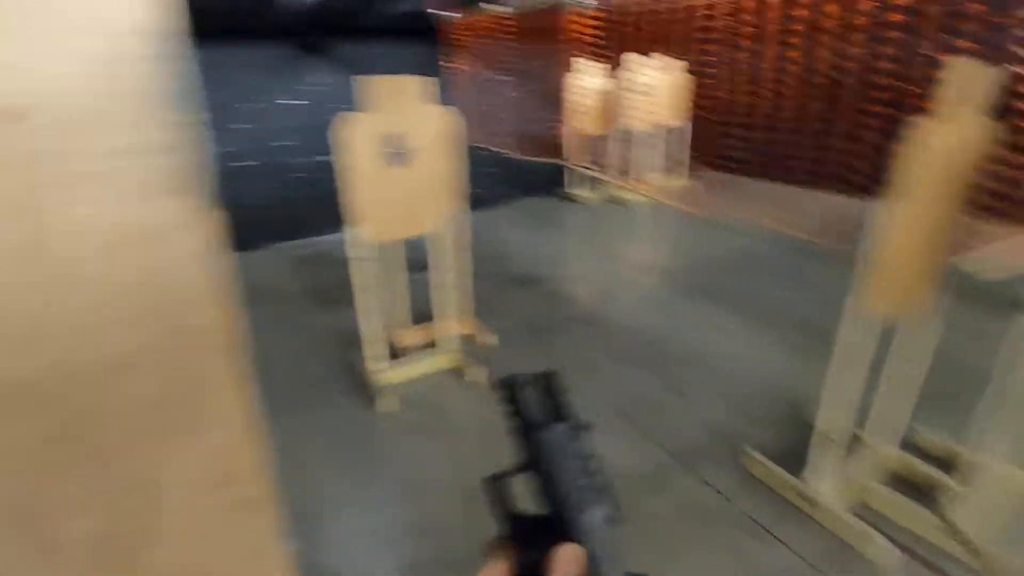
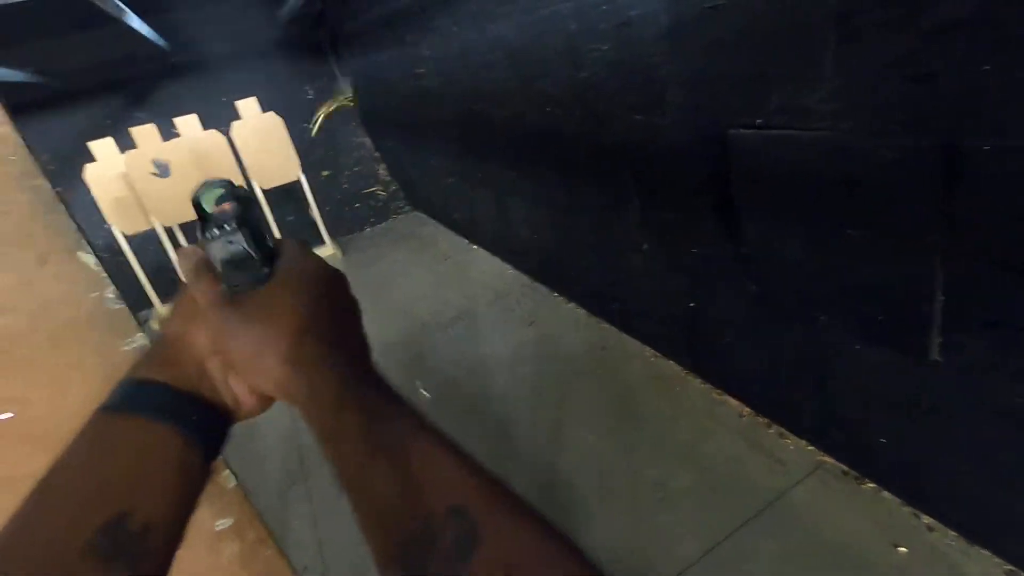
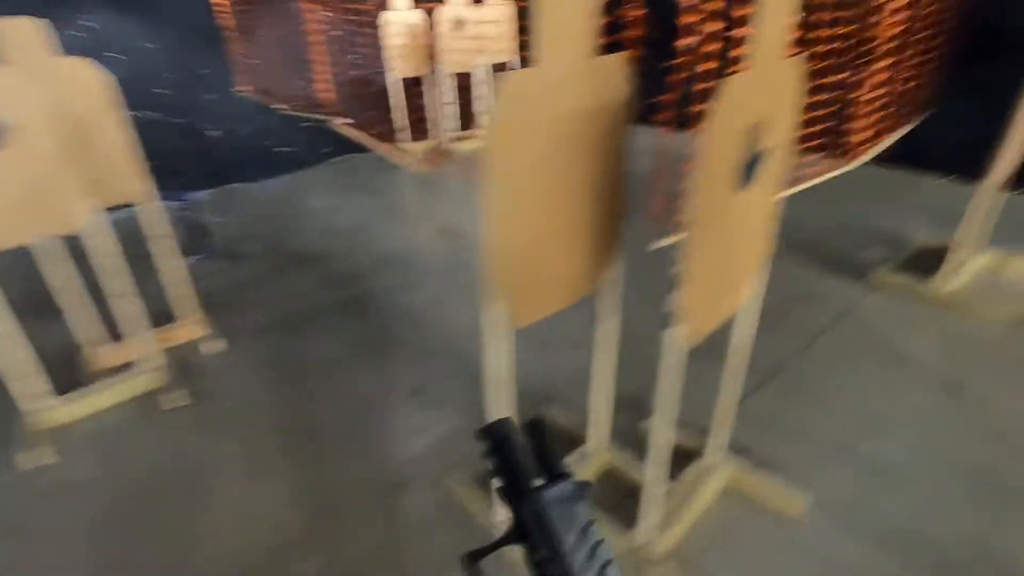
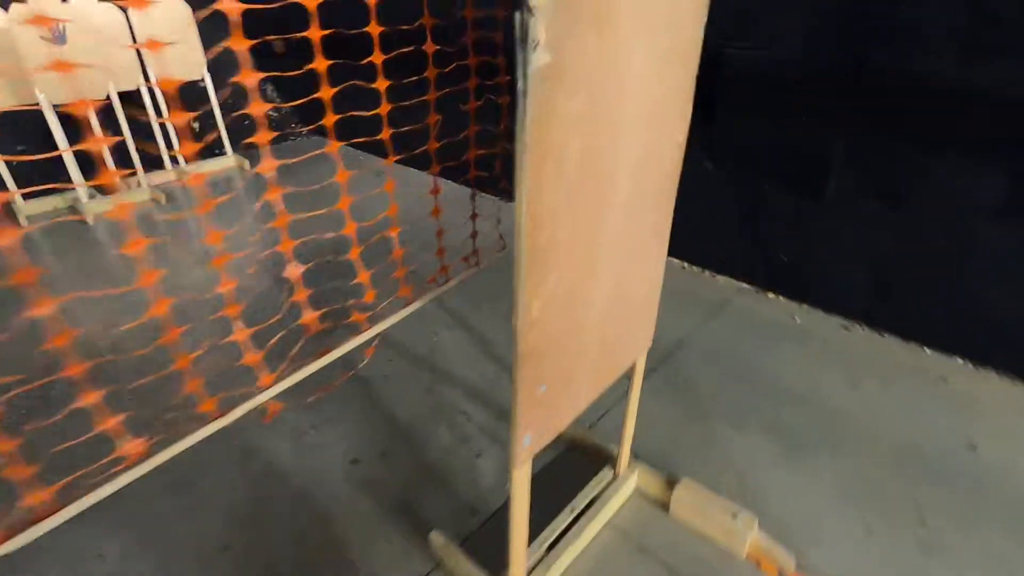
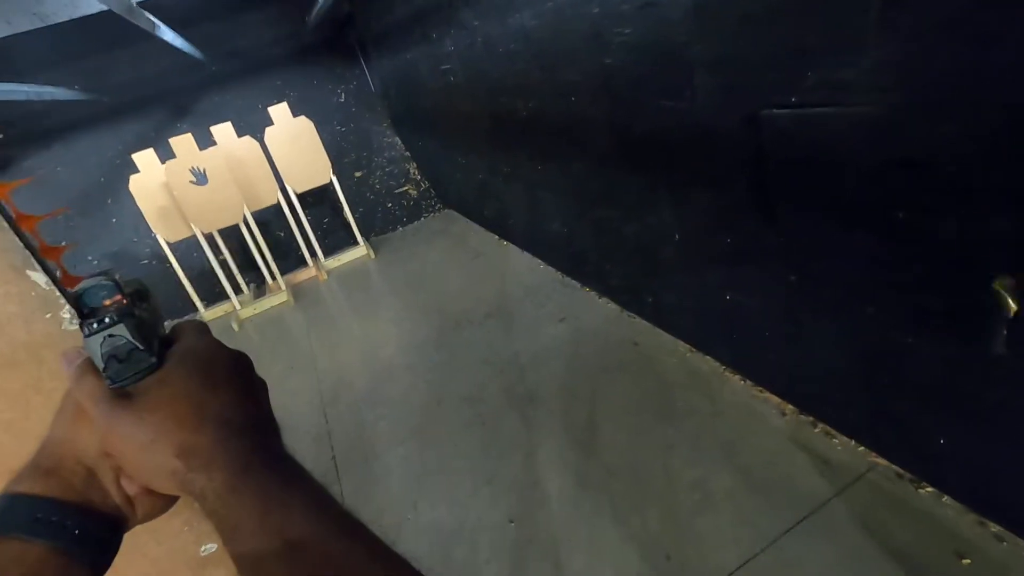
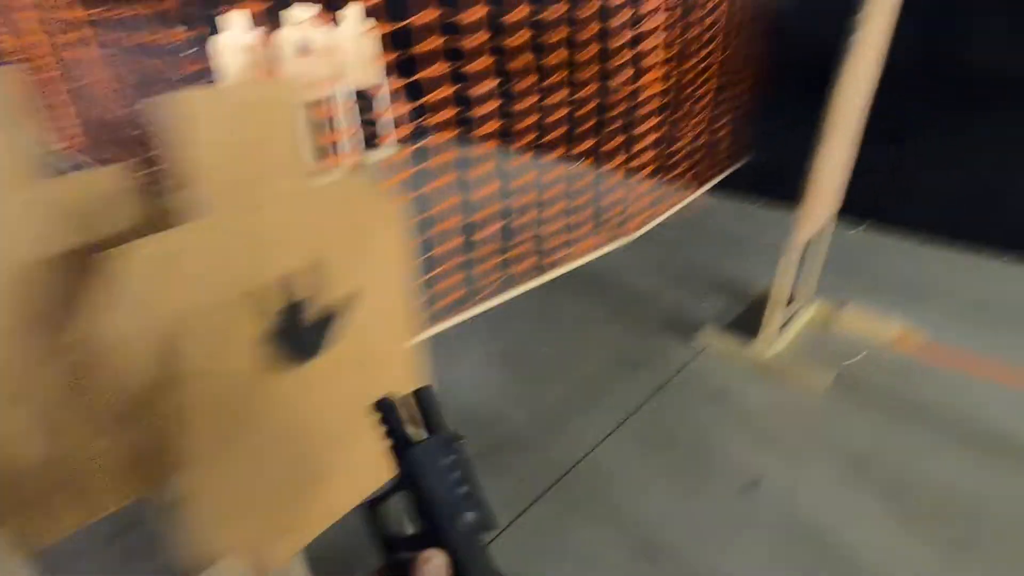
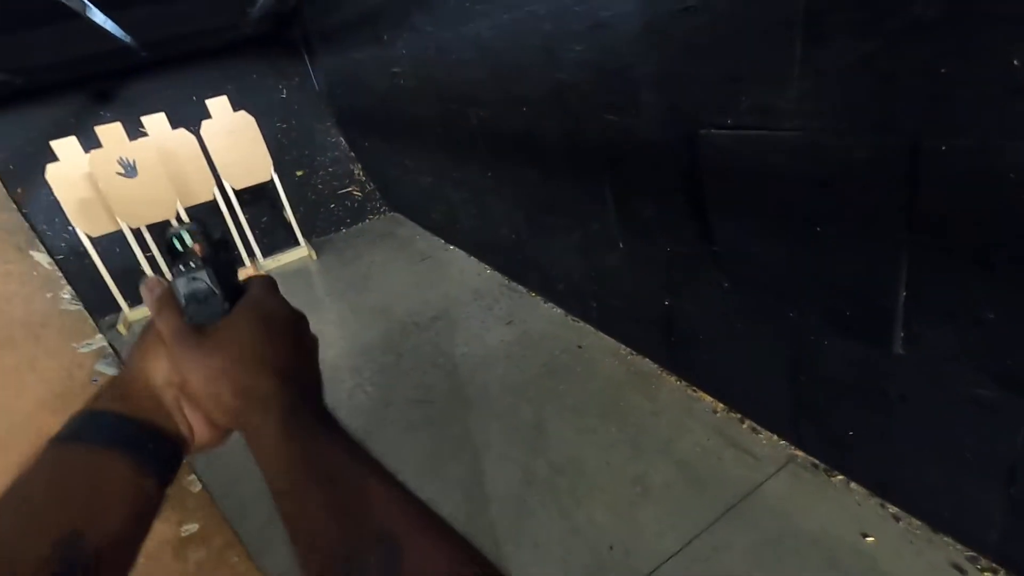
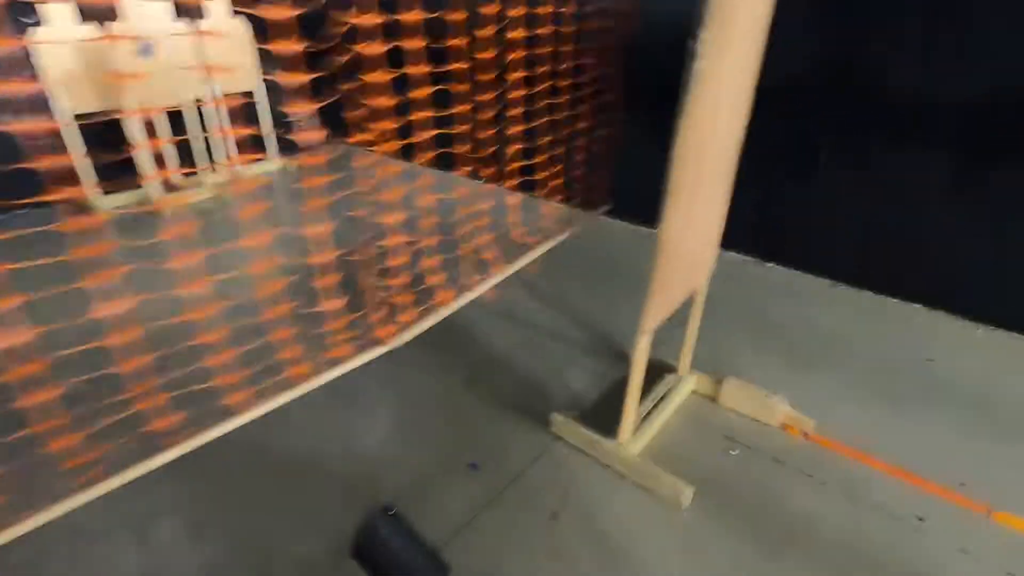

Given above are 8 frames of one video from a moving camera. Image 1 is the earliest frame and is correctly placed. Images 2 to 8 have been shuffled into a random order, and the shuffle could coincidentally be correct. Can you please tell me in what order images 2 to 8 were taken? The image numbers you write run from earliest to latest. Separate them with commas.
3, 6, 8, 4, 7, 2, 5
